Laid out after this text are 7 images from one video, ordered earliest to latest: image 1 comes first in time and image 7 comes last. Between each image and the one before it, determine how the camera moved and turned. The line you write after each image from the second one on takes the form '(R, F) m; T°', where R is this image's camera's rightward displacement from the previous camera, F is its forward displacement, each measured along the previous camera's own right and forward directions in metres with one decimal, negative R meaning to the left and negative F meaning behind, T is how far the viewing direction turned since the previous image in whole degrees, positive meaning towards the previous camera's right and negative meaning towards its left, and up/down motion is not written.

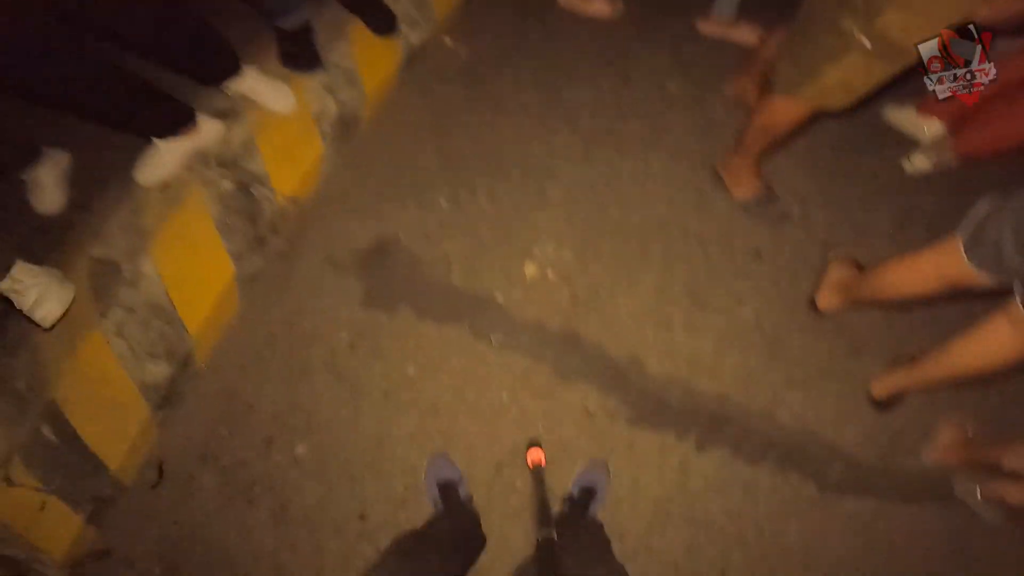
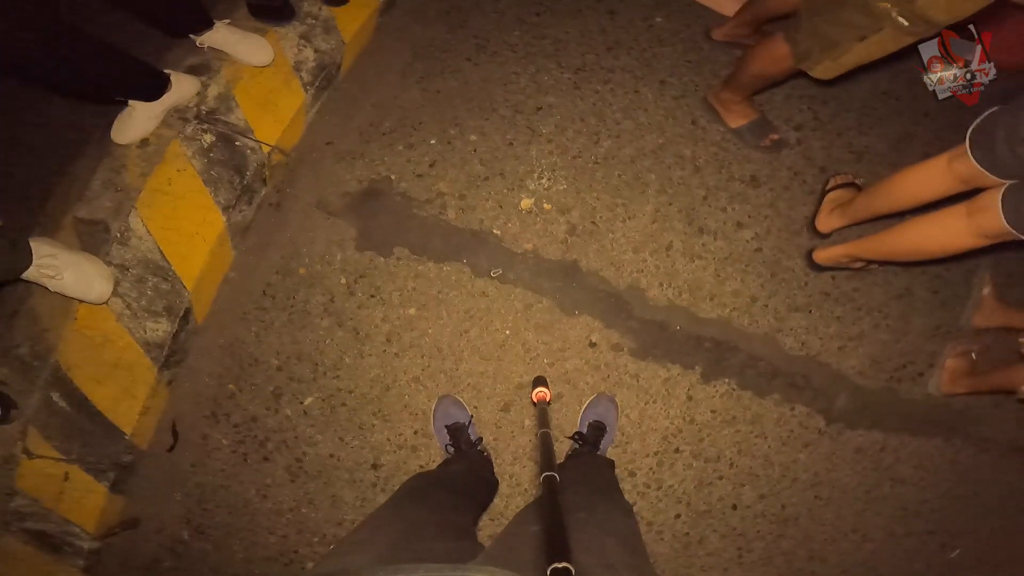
(0.0, 0.0) m; 0°
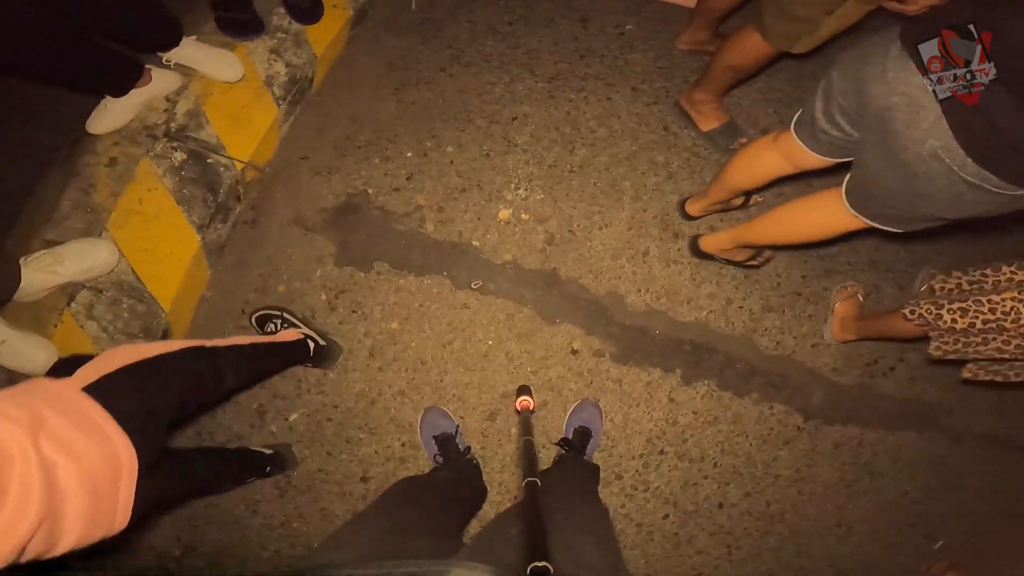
(0.0, 0.0) m; +2°
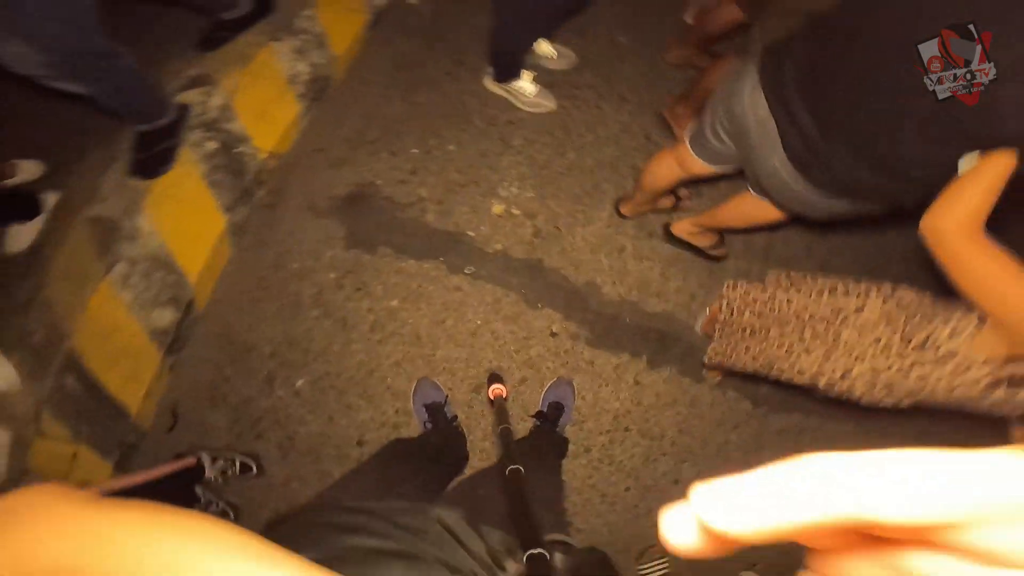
(0.0, -0.2) m; +2°
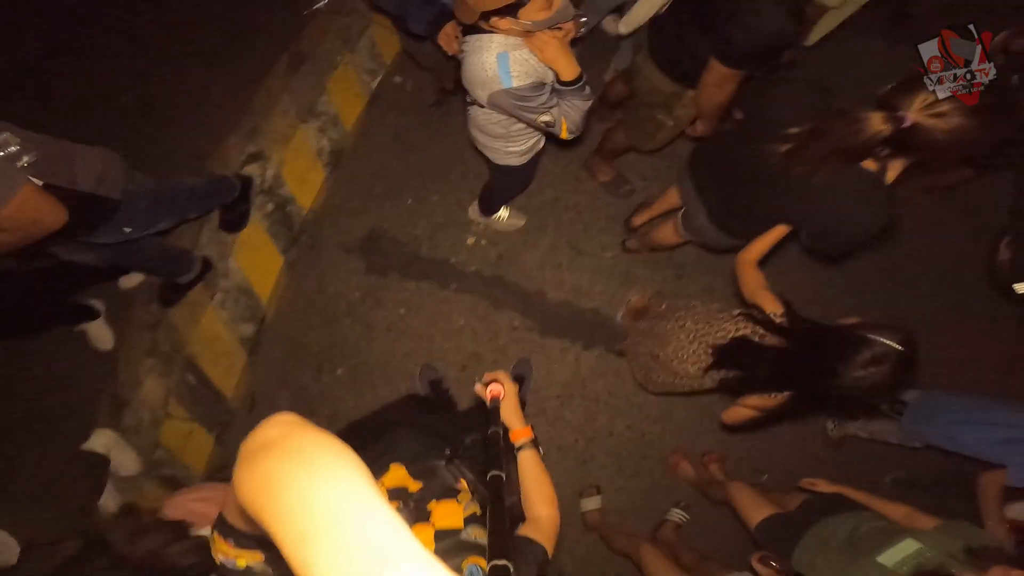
(-0.1, -0.9) m; +4°
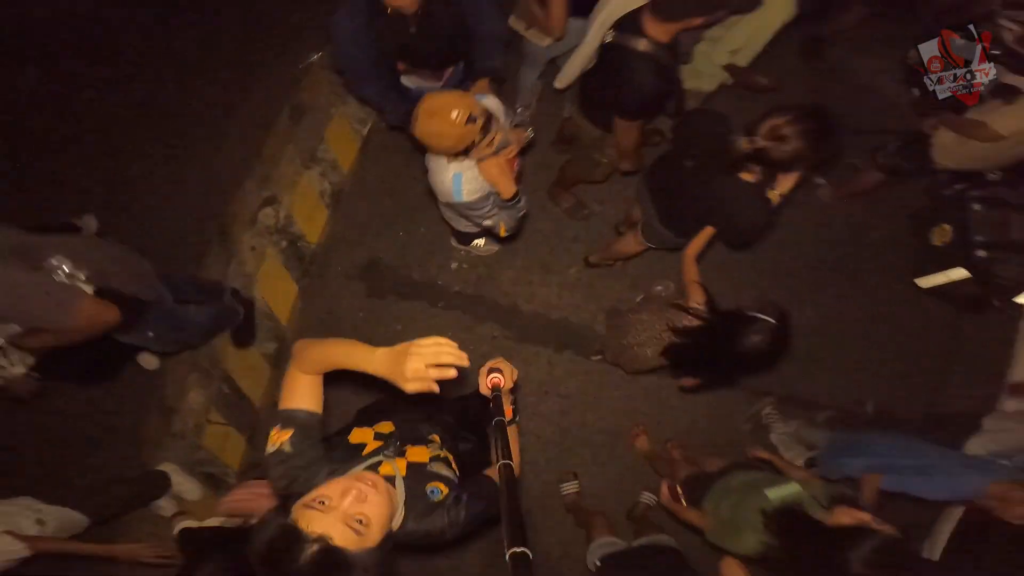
(+0.1, -0.6) m; +1°
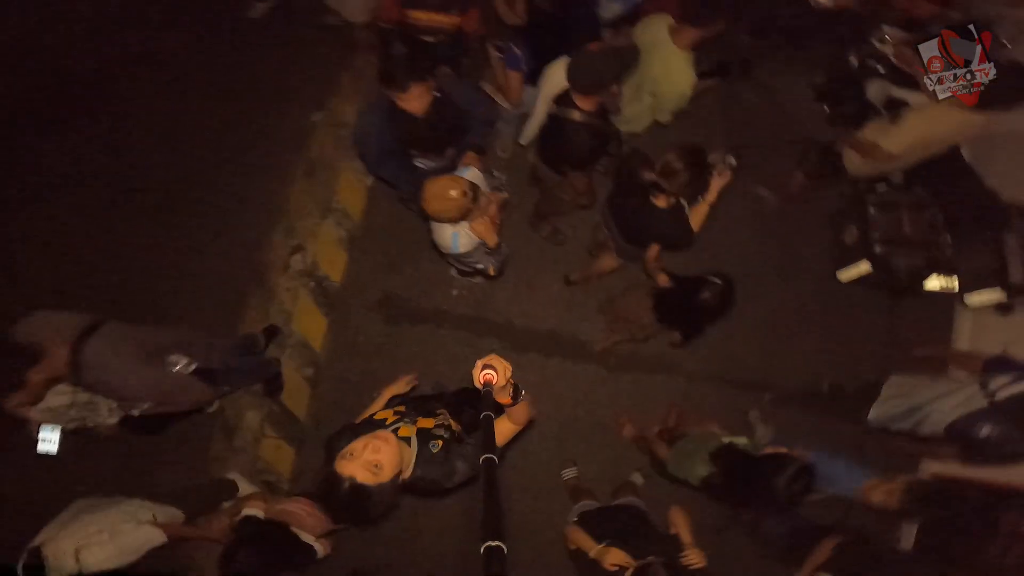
(+0.1, -0.7) m; 0°
